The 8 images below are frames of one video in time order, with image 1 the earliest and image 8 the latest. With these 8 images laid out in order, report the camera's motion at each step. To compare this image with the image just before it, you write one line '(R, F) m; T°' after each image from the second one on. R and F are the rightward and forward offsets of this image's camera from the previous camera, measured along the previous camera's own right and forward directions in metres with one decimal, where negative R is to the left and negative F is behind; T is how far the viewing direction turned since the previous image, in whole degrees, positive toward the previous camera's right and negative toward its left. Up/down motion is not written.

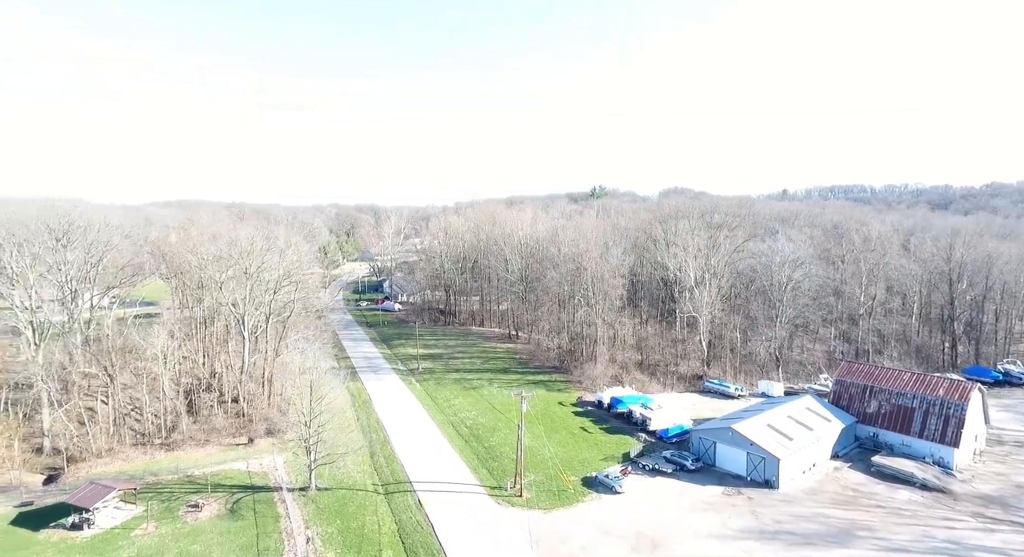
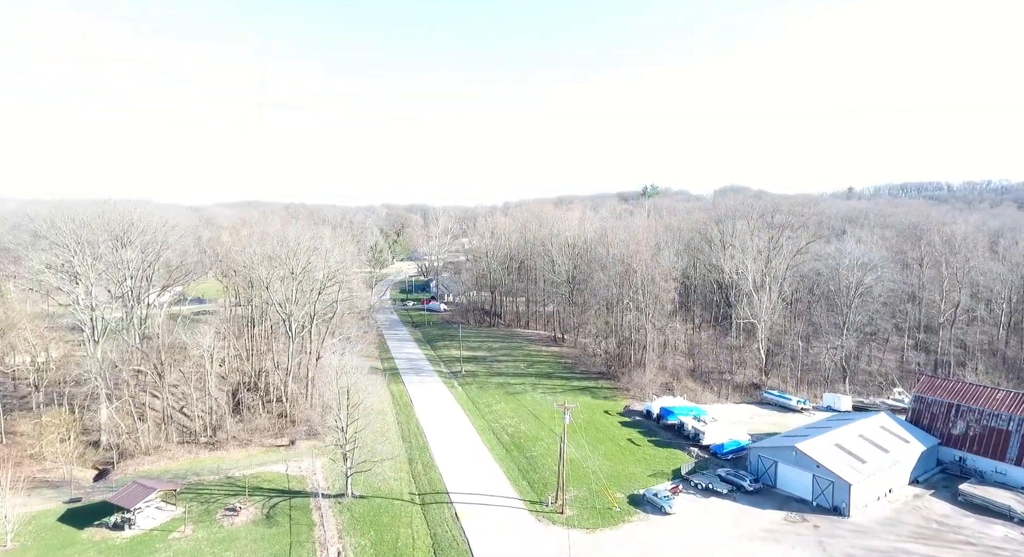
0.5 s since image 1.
(+0.3, +2.1) m; -4°
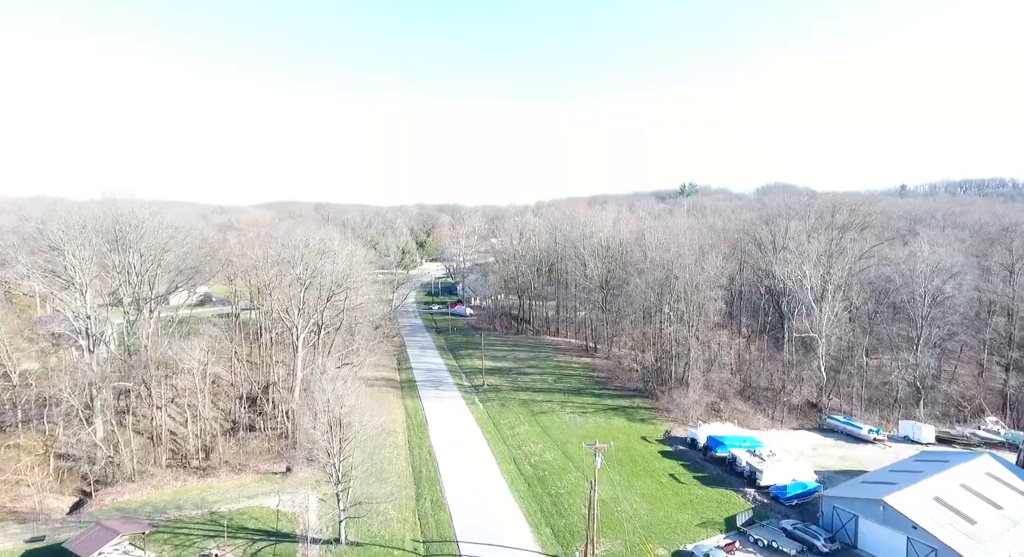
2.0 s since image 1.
(+0.5, +4.9) m; -3°
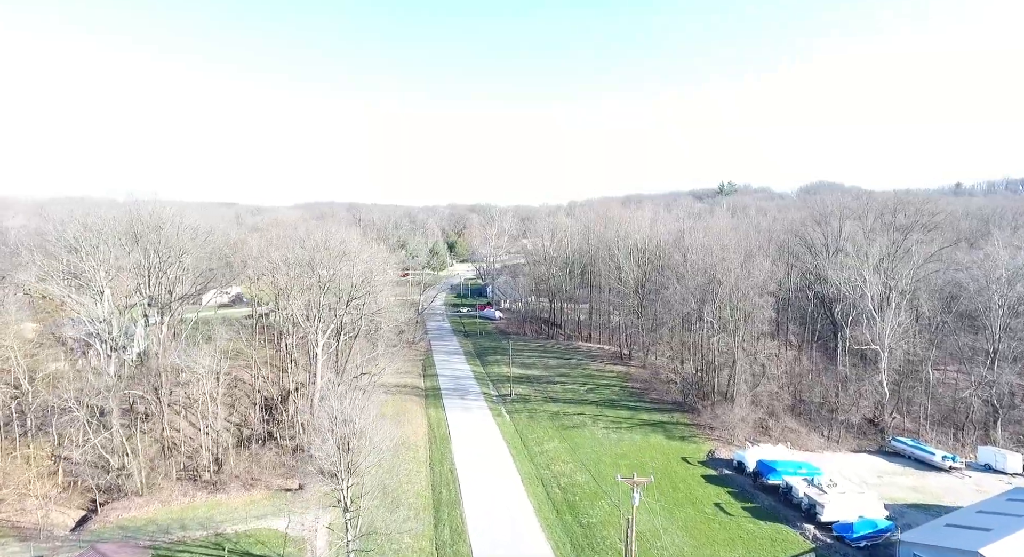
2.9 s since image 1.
(+0.2, +2.9) m; -3°
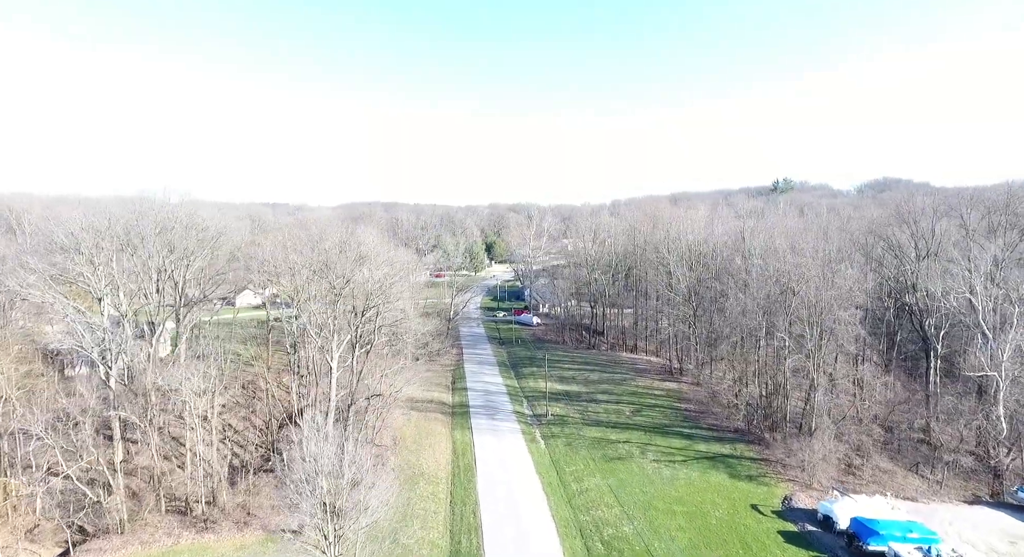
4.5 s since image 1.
(+0.3, +5.4) m; -3°
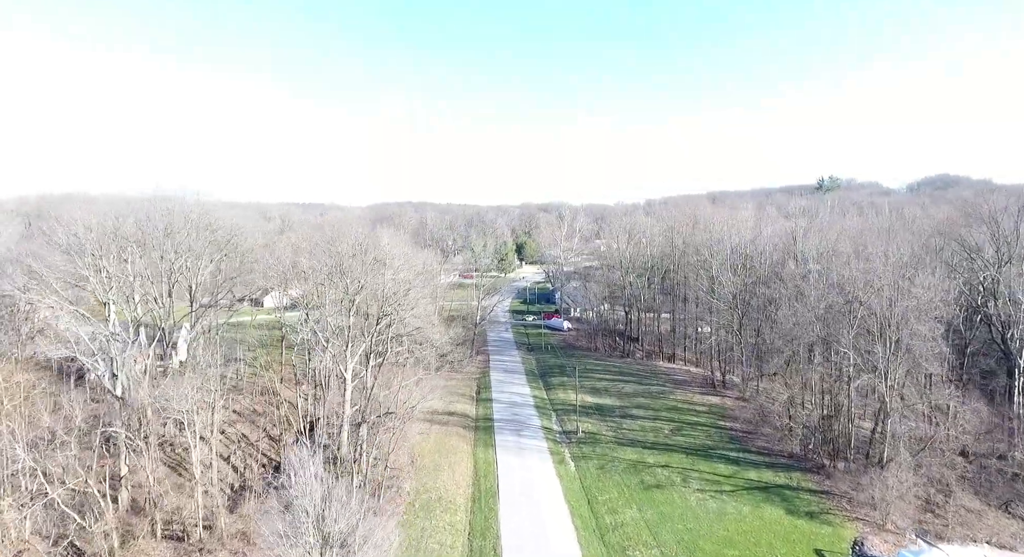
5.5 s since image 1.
(+0.2, +3.5) m; -3°
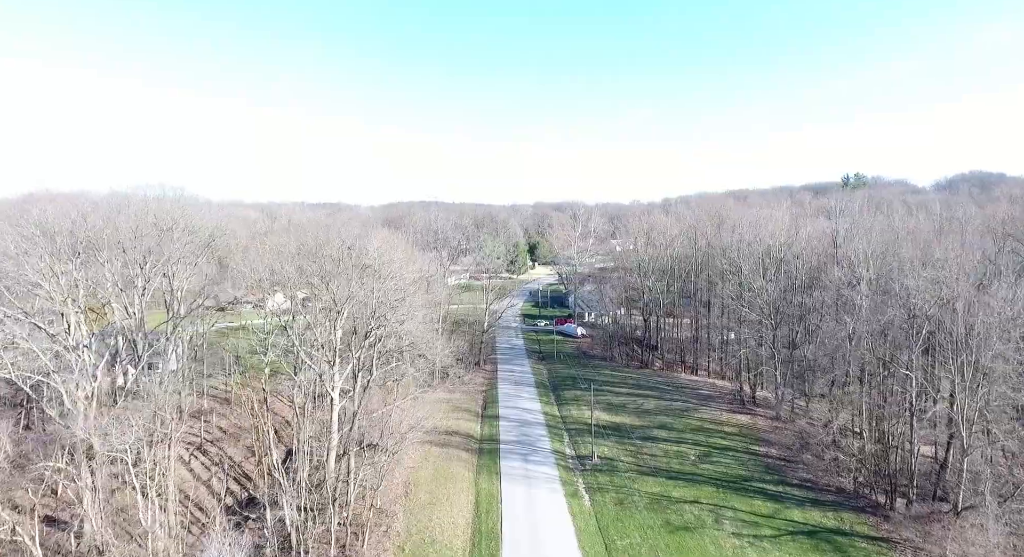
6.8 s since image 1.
(+0.4, +4.2) m; -1°
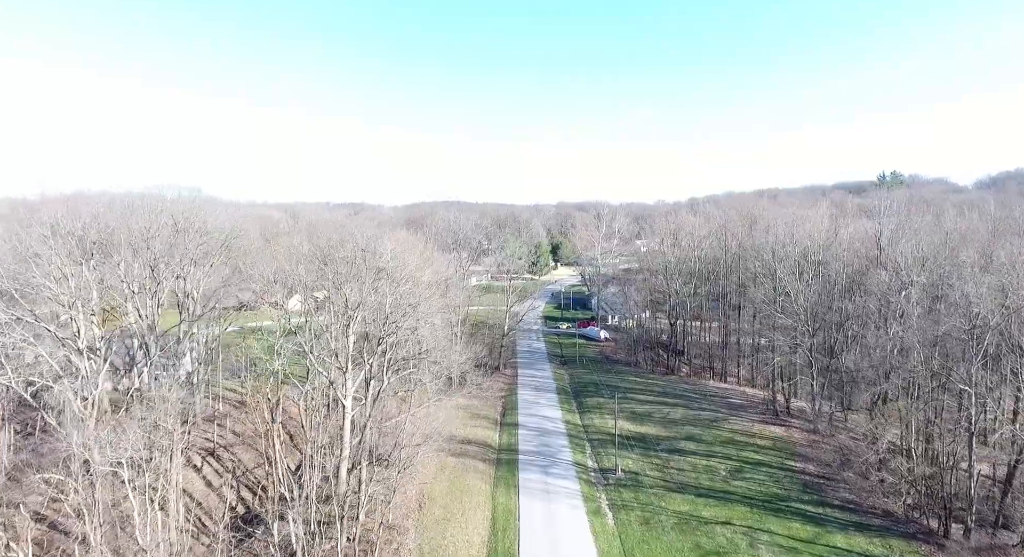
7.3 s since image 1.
(+0.2, +1.9) m; -2°
